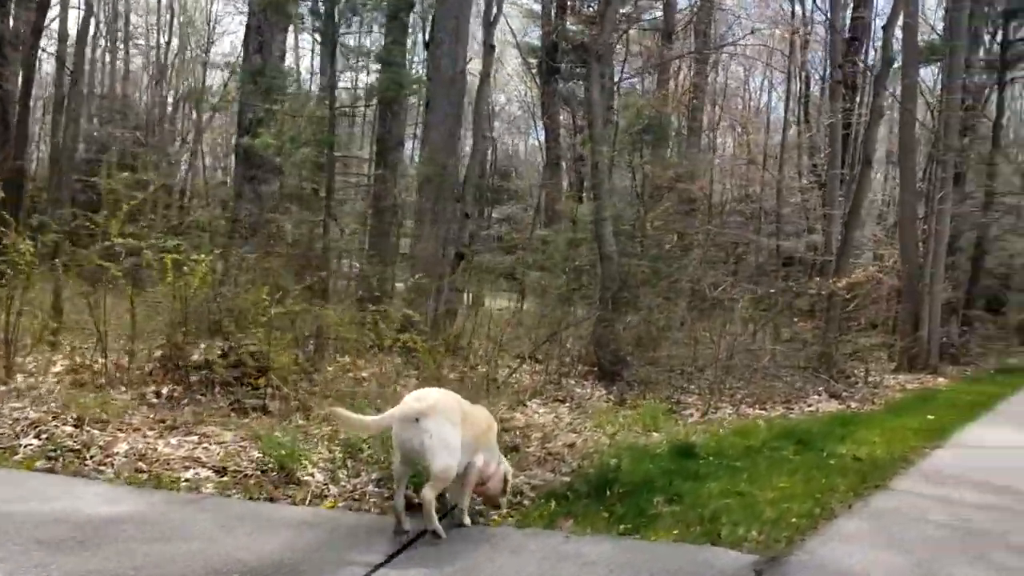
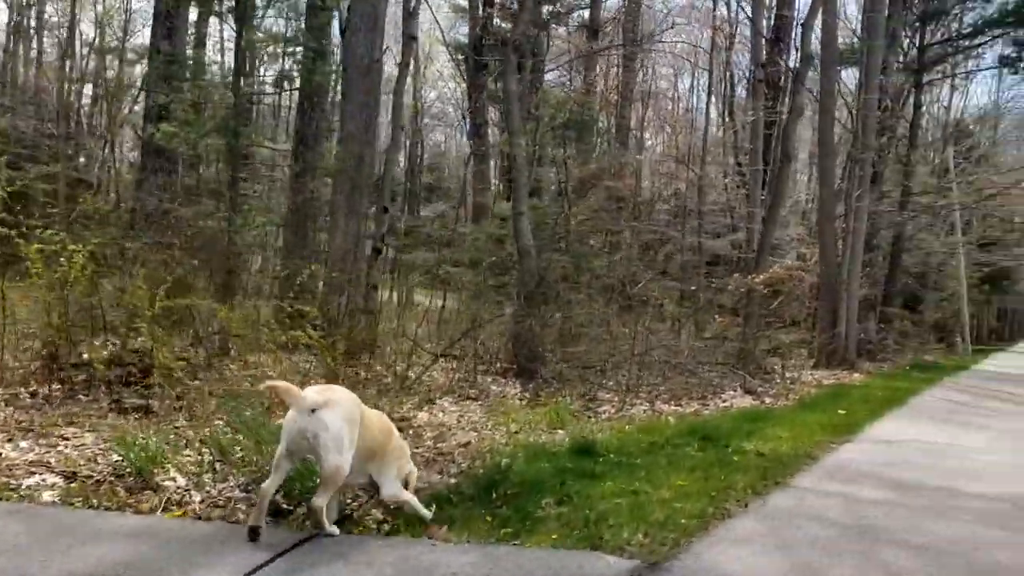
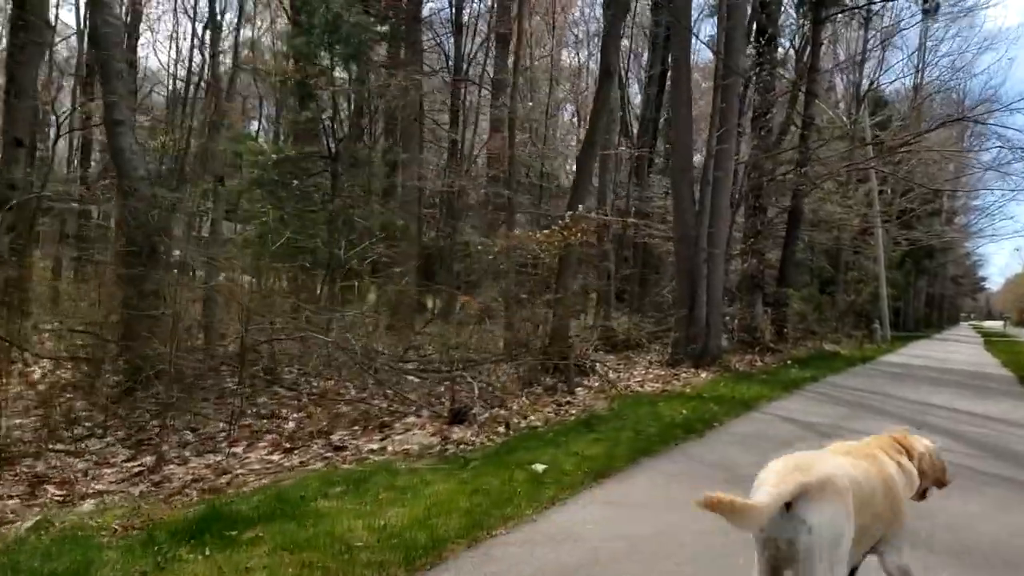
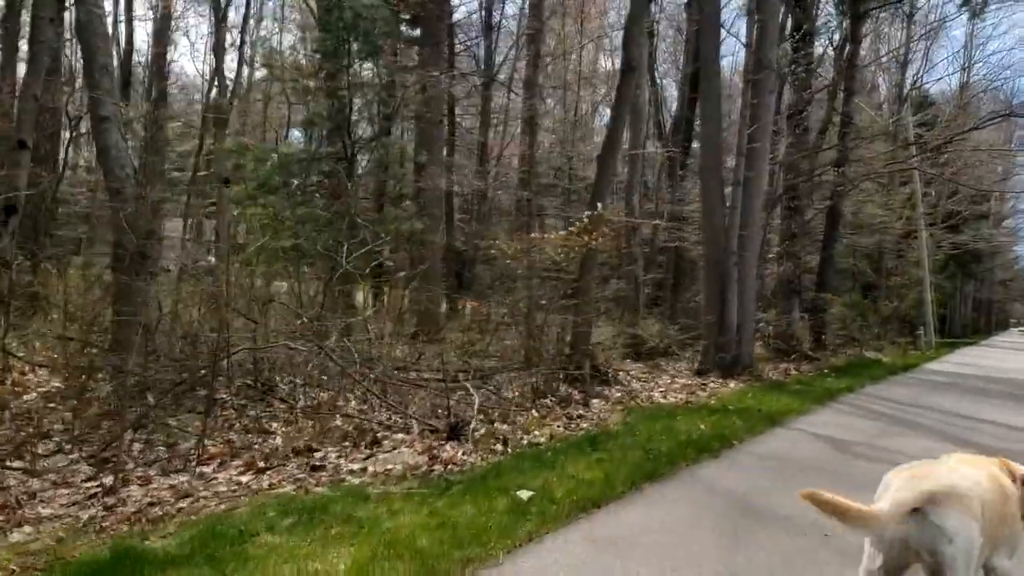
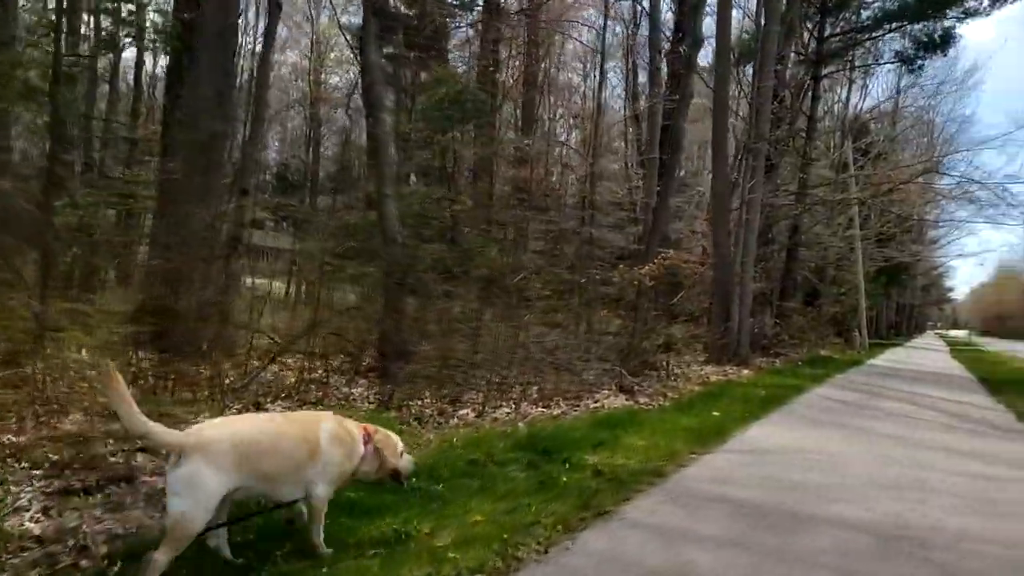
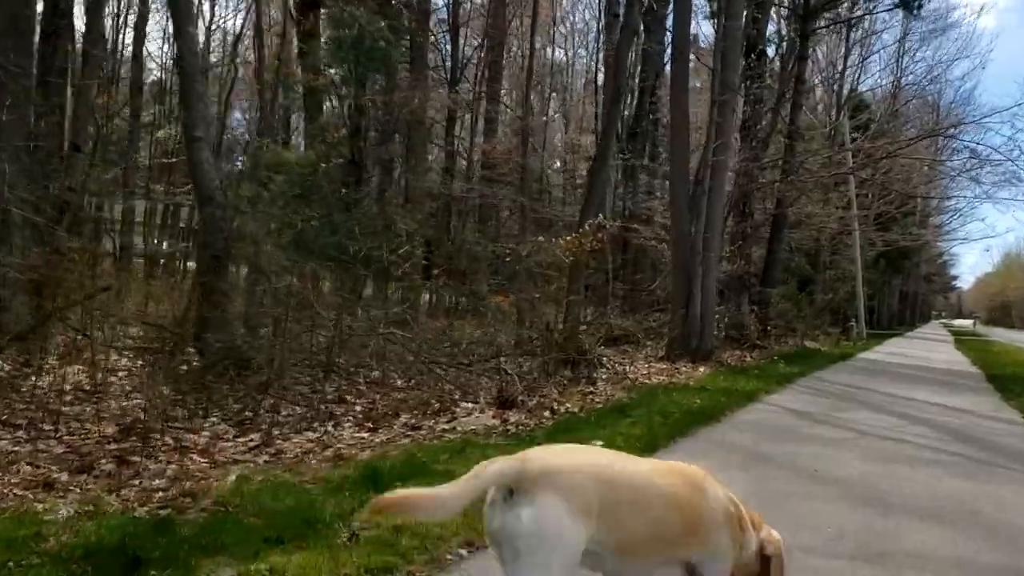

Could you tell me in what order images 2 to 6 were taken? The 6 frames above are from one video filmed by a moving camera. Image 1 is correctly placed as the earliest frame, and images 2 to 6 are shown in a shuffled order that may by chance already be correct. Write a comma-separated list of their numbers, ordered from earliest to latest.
2, 5, 6, 3, 4
